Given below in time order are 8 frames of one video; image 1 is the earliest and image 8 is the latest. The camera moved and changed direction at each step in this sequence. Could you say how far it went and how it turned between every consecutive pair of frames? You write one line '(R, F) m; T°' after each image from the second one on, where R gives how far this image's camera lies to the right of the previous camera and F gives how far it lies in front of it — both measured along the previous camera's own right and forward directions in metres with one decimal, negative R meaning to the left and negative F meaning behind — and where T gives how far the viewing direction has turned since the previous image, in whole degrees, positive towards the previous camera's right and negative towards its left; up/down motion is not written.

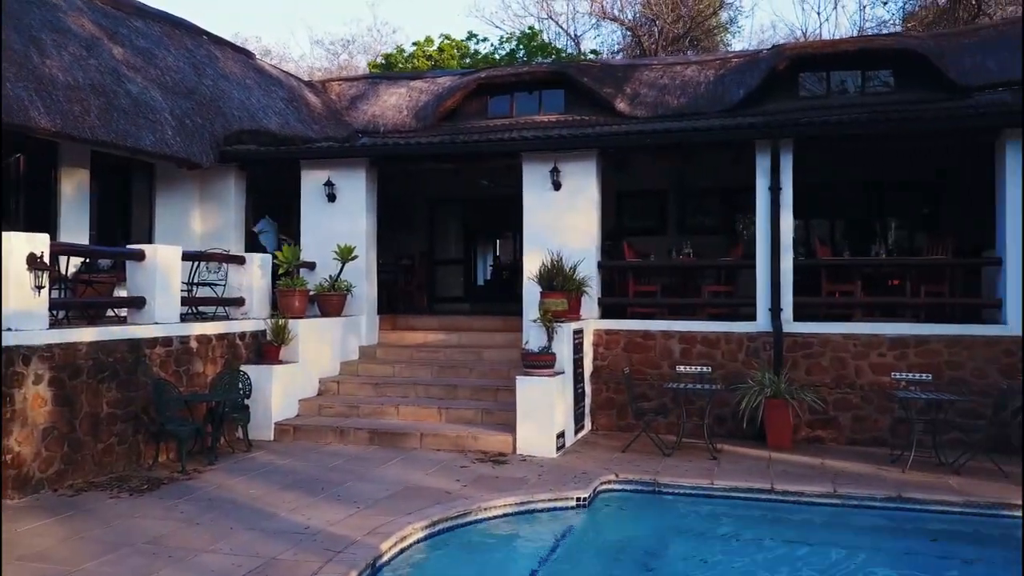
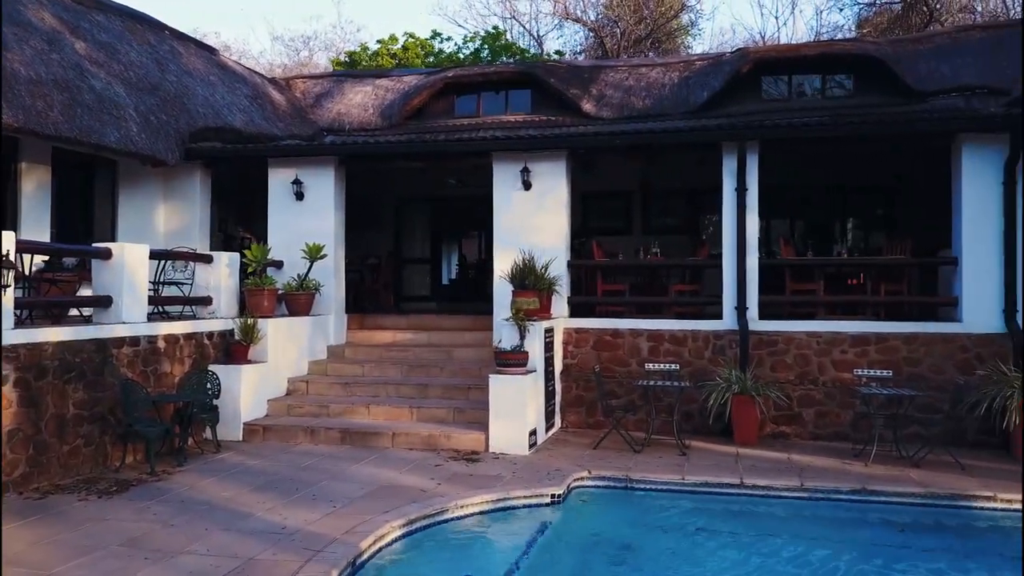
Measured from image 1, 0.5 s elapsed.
(-0.1, 0.0) m; +3°
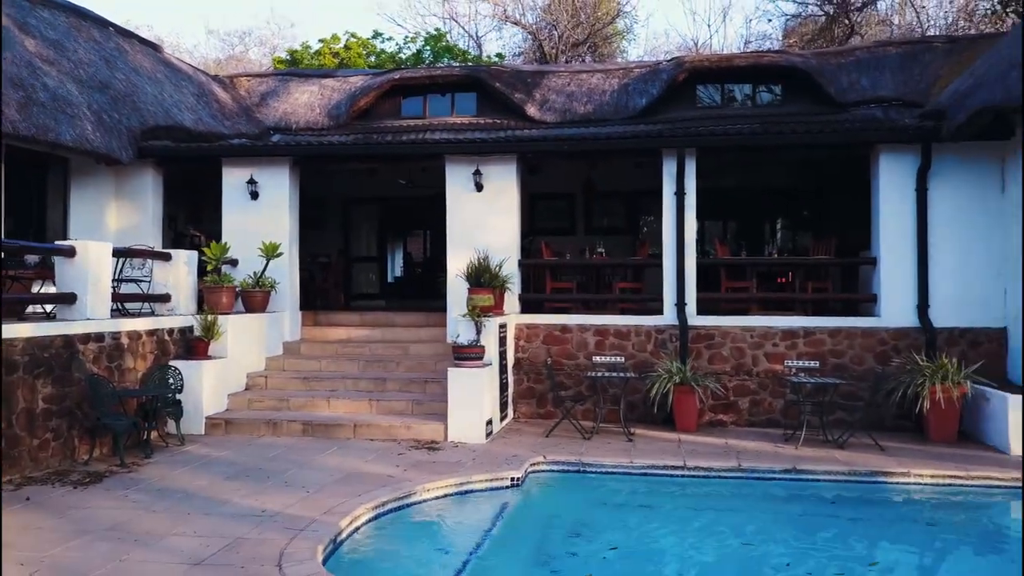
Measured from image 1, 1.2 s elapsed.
(-0.2, -0.4) m; +5°
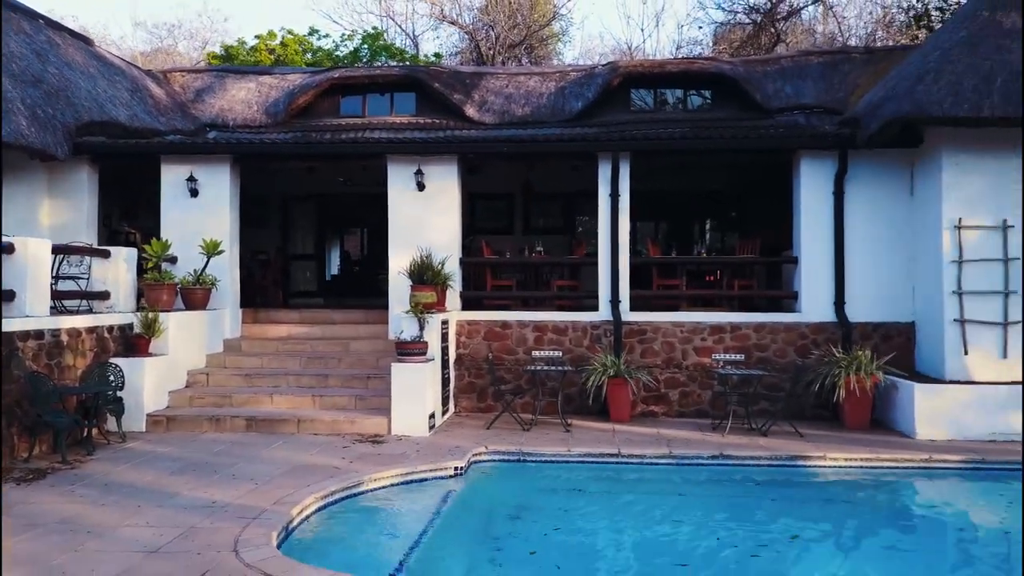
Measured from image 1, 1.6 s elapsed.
(-0.1, -0.3) m; +4°
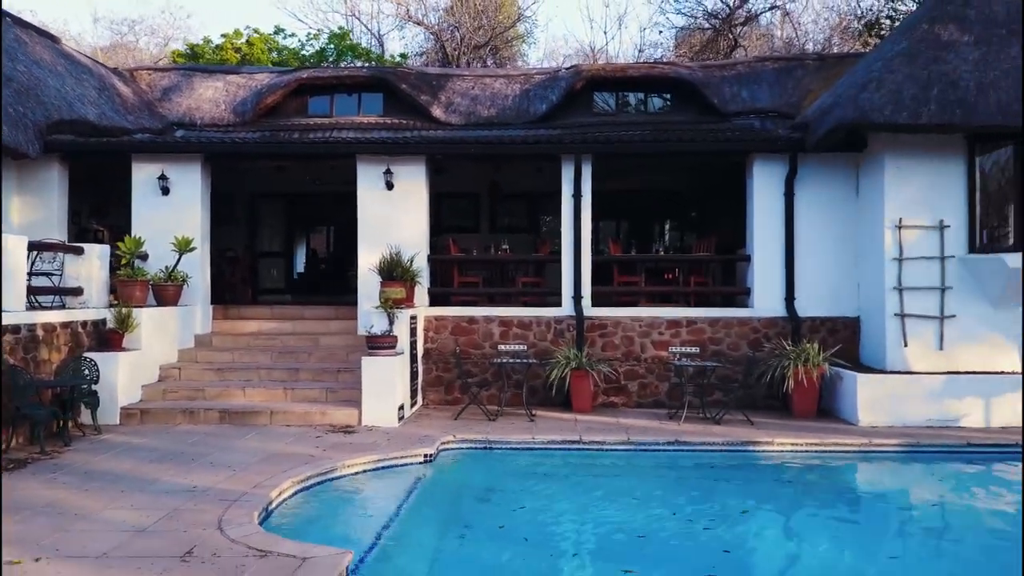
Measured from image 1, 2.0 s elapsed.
(0.0, -0.4) m; +2°
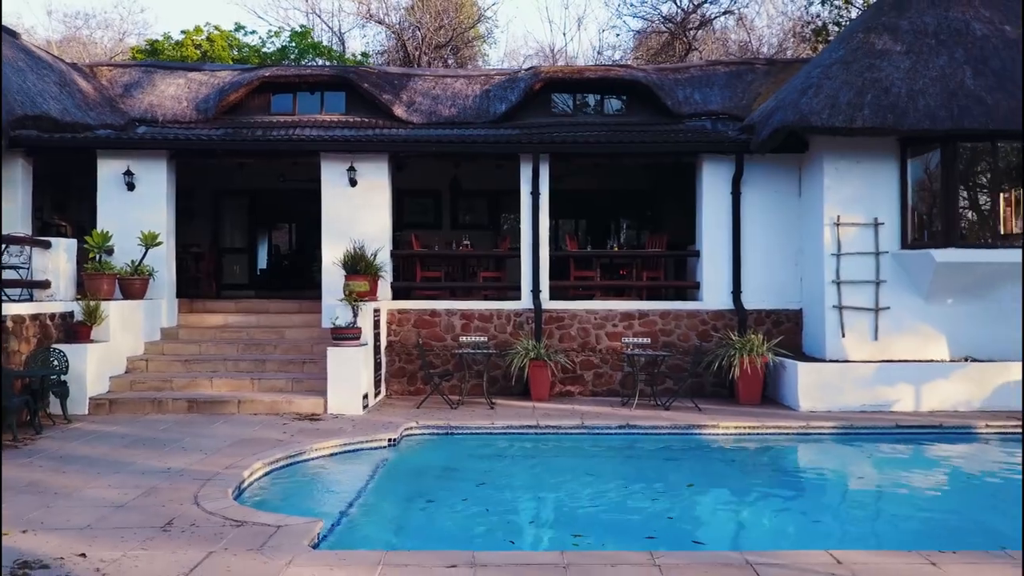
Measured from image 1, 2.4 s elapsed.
(0.0, -0.4) m; +3°
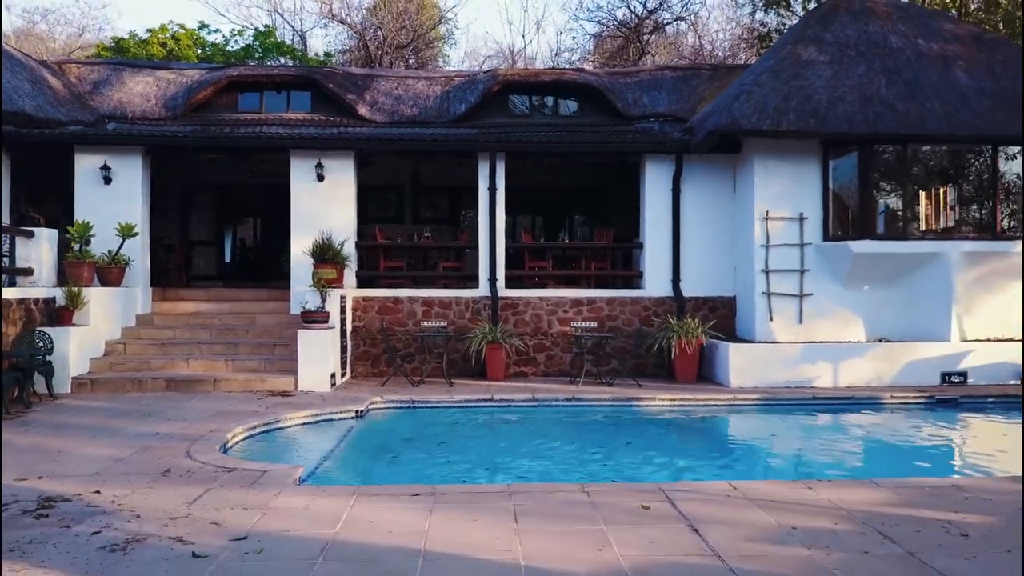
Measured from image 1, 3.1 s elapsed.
(0.0, -0.9) m; +3°
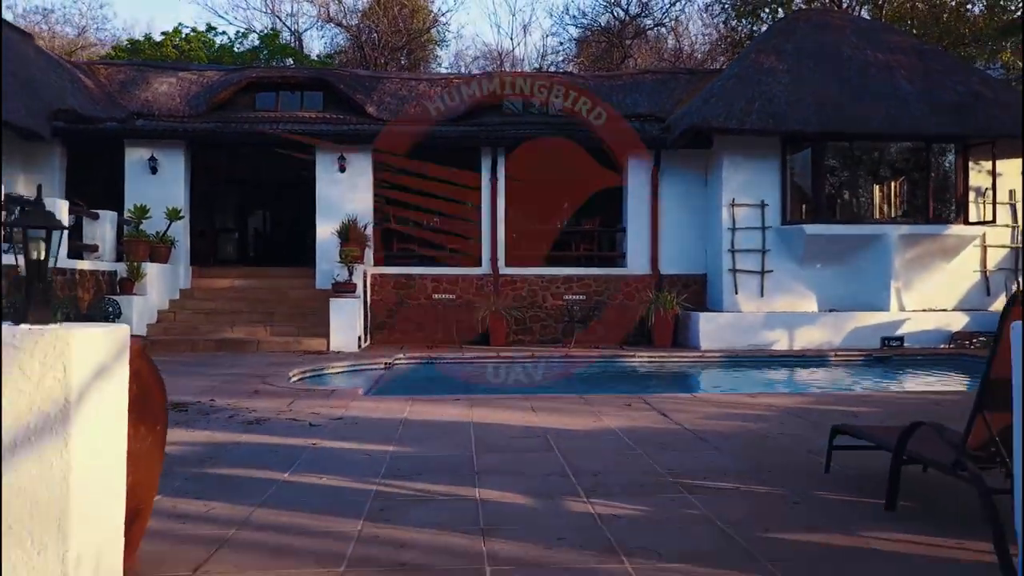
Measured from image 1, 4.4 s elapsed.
(-0.3, -1.7) m; +1°
